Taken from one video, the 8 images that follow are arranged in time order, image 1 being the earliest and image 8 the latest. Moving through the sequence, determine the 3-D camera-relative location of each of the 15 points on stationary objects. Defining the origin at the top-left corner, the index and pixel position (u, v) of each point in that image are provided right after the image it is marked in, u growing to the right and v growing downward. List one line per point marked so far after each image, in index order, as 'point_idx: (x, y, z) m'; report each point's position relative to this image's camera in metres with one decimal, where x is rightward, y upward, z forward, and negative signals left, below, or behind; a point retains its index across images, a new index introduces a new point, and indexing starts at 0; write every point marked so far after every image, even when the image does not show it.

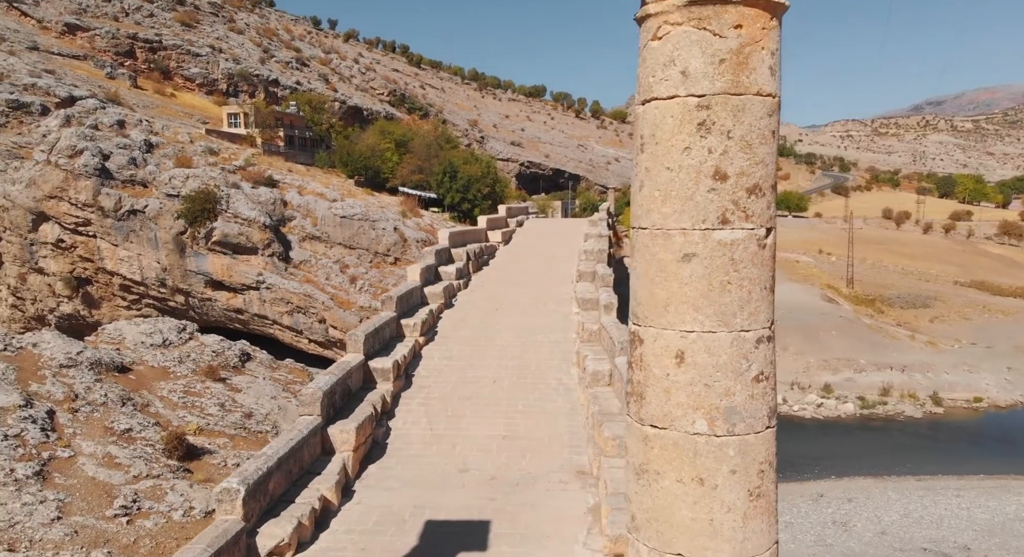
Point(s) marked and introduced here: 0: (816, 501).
0: (+6.3, -4.6, +17.5) m
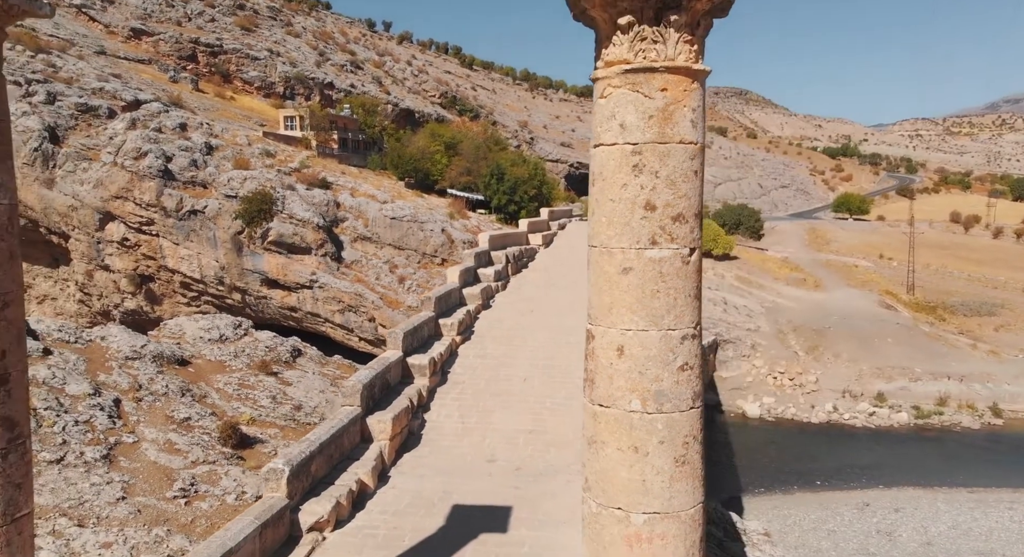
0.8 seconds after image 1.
0: (+7.1, -4.7, +17.6) m
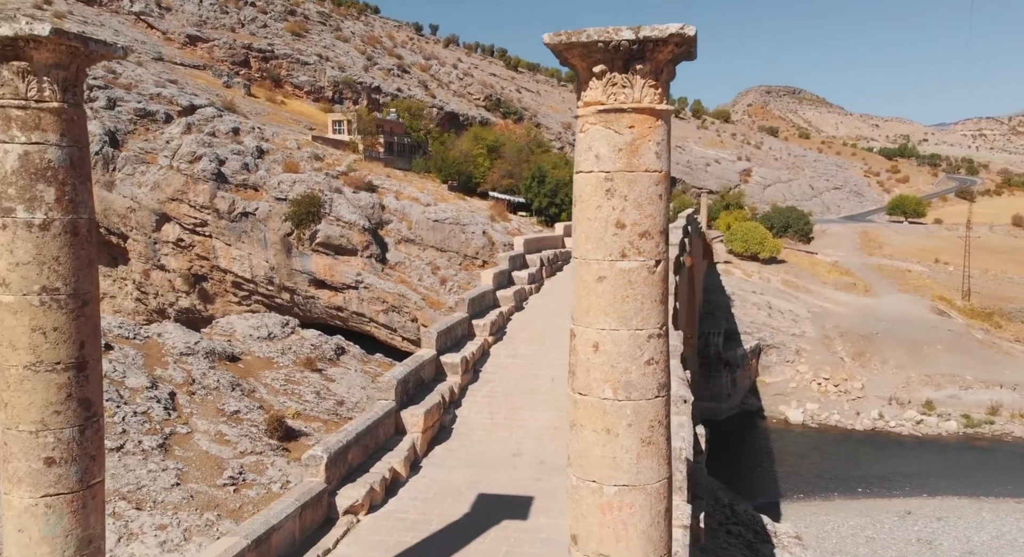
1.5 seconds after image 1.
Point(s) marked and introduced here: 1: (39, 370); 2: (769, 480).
0: (+7.8, -4.8, +17.6) m
1: (-2.6, -0.4, +4.7) m
2: (+5.8, -4.6, +19.7) m
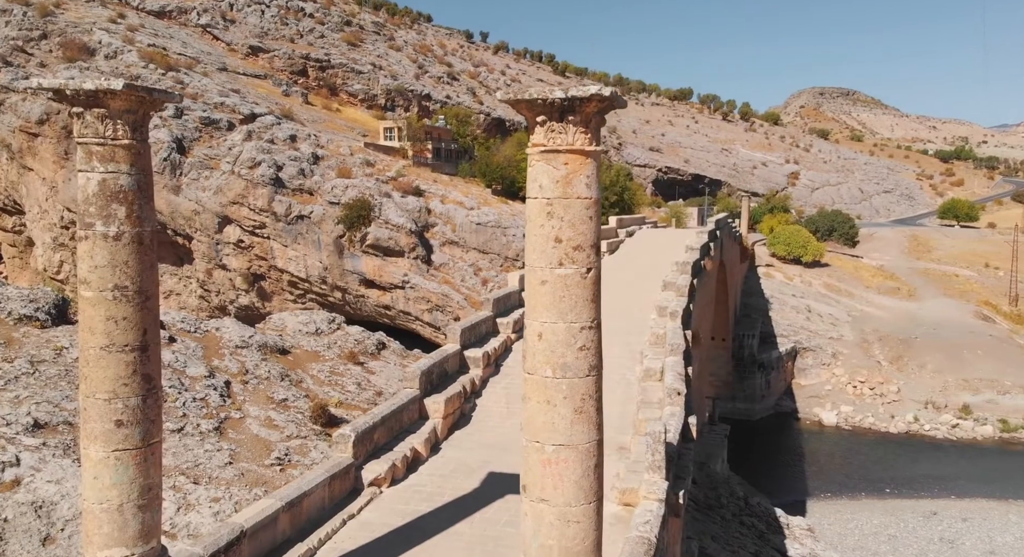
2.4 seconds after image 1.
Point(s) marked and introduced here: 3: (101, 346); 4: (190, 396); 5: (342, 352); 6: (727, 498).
0: (+8.5, -4.9, +18.0) m
1: (-2.7, -0.4, +5.7) m
2: (+6.6, -4.6, +20.1) m
3: (-2.5, -0.4, +5.2) m
4: (-4.3, -1.6, +11.6) m
5: (-2.9, -1.3, +14.9) m
6: (+3.2, -3.2, +12.7) m
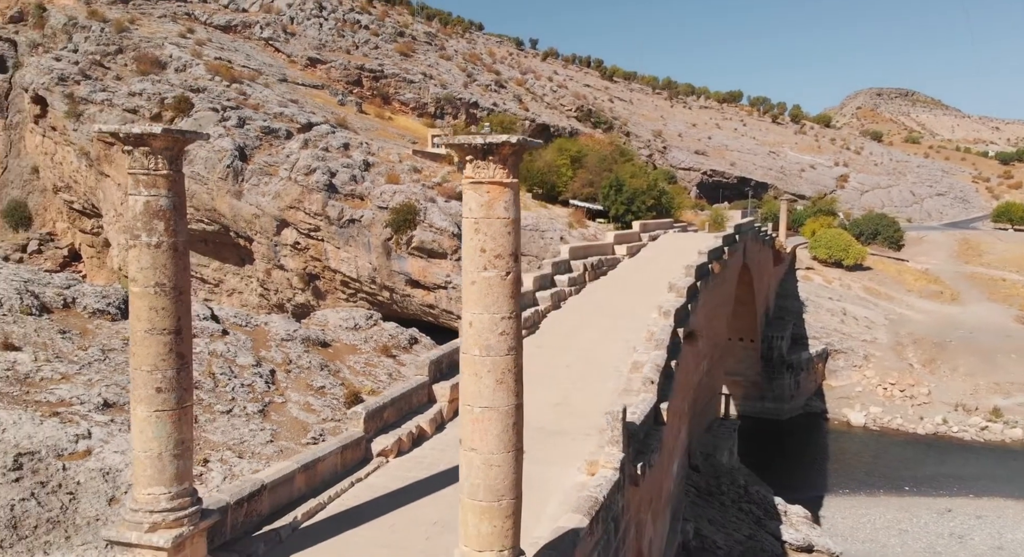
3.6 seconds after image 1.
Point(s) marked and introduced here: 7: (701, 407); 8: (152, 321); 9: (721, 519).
0: (+9.1, -5.0, +18.5) m
1: (-2.9, -0.4, +7.1) m
2: (+7.3, -4.7, +20.8) m
3: (-2.8, -0.4, +6.6) m
4: (-4.1, -1.6, +13.1) m
5: (-2.5, -1.3, +16.3) m
6: (+3.4, -3.2, +13.6) m
7: (+3.1, -2.1, +14.3) m
8: (-2.9, -0.3, +7.0) m
9: (+3.1, -3.5, +12.8) m
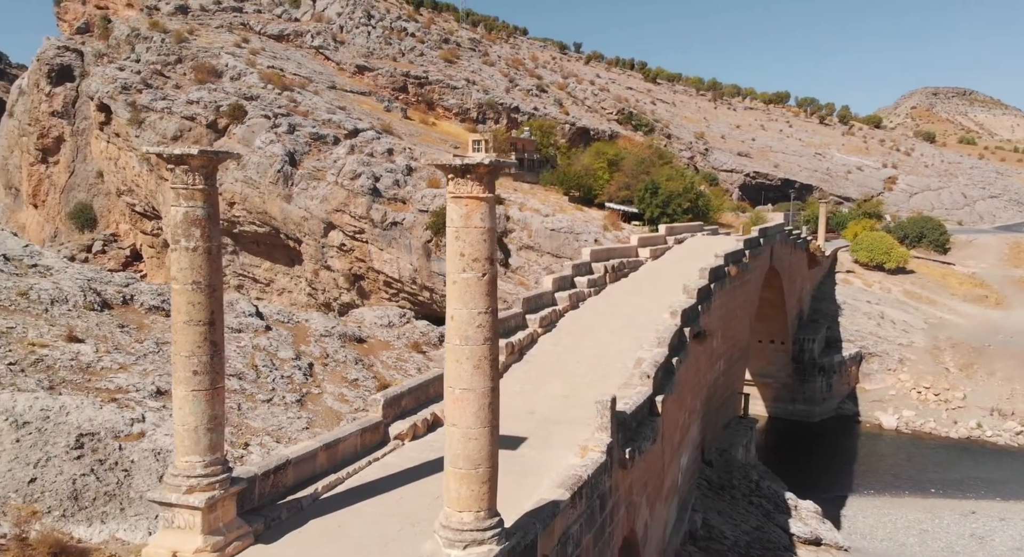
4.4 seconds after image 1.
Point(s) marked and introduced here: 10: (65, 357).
0: (+9.7, -5.0, +18.8) m
1: (-2.9, -0.4, +8.1) m
2: (+8.0, -4.8, +21.2) m
3: (-2.8, -0.4, +7.6) m
4: (-3.8, -1.5, +14.2) m
5: (-2.0, -1.3, +17.3) m
6: (+3.7, -3.3, +14.3) m
7: (+3.5, -2.1, +14.9) m
8: (-2.9, -0.3, +8.1) m
9: (+3.3, -3.6, +13.4) m
10: (-6.7, -1.2, +13.0) m
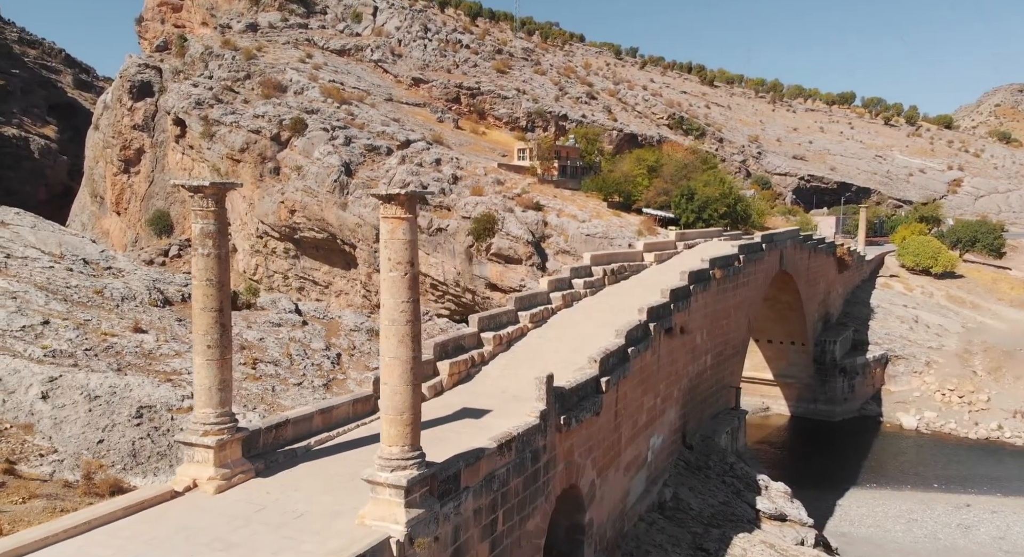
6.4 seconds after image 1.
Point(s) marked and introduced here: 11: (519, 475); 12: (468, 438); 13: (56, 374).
0: (+10.0, -5.1, +19.7) m
1: (-3.5, -0.4, +10.2) m
2: (+8.6, -4.9, +22.3) m
3: (-3.5, -0.4, +9.7) m
4: (-3.8, -1.6, +16.4) m
5: (-1.7, -1.3, +19.3) m
6: (+3.7, -3.3, +15.7) m
7: (+3.5, -2.2, +16.4) m
8: (-3.5, -0.3, +10.2) m
9: (+3.2, -3.6, +14.9) m
10: (-6.7, -1.2, +15.5) m
11: (+0.1, -2.2, +9.7) m
12: (-0.5, -1.8, +10.0) m
13: (-7.1, -1.5, +13.6) m
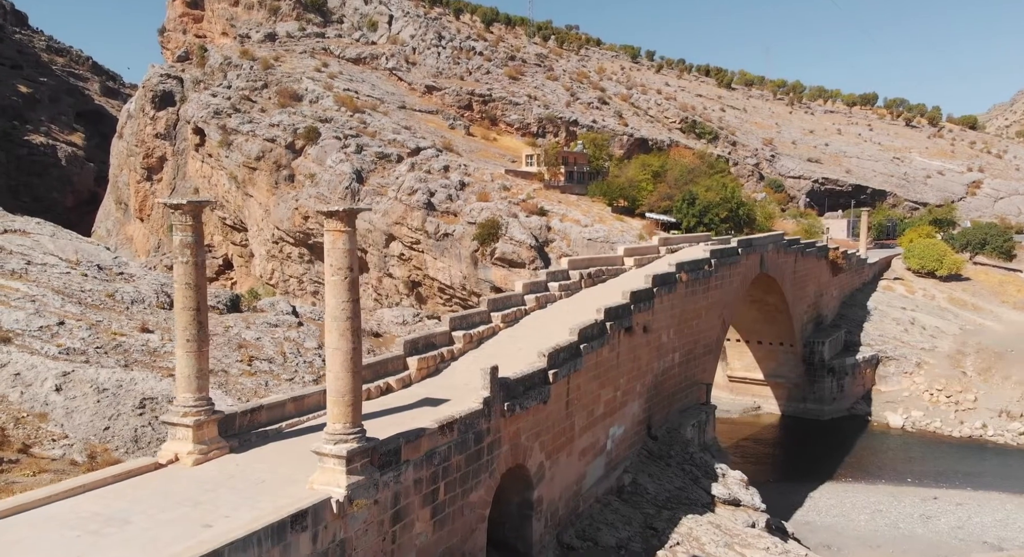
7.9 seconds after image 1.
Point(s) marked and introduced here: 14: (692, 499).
0: (+9.7, -5.2, +20.4) m
1: (-4.2, -0.5, +11.5) m
2: (+8.4, -5.0, +23.0) m
3: (-4.2, -0.4, +11.0) m
4: (-4.2, -1.6, +17.7) m
5: (-2.0, -1.4, +20.5) m
6: (+3.2, -3.4, +16.7) m
7: (+3.1, -2.2, +17.4) m
8: (-4.2, -0.4, +11.5) m
9: (+2.7, -3.7, +15.9) m
10: (-7.2, -1.2, +16.9) m
11: (-0.6, -2.3, +10.9) m
12: (-1.2, -1.9, +11.2) m
13: (-7.6, -1.5, +15.0) m
14: (+3.2, -4.0, +15.3) m
